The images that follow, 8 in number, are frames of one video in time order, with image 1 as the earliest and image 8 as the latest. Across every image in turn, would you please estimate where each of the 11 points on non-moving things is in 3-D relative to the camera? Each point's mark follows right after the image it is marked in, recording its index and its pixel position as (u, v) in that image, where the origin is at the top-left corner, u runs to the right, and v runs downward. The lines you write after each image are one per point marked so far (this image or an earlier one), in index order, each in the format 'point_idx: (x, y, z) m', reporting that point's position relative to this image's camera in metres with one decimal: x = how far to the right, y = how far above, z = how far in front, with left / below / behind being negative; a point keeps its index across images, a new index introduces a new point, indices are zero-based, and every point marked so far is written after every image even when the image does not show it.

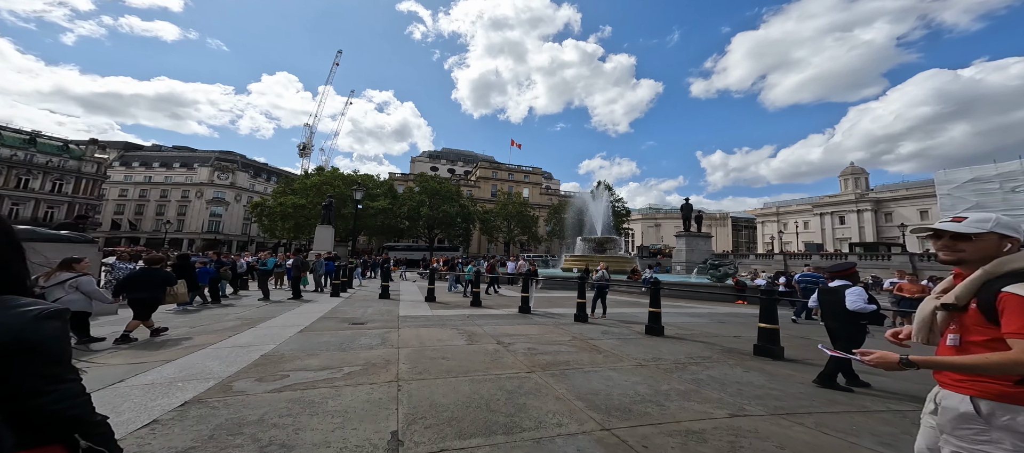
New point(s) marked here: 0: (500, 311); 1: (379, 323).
0: (-0.1, -1.9, +7.7) m
1: (-2.1, -1.7, +5.9) m
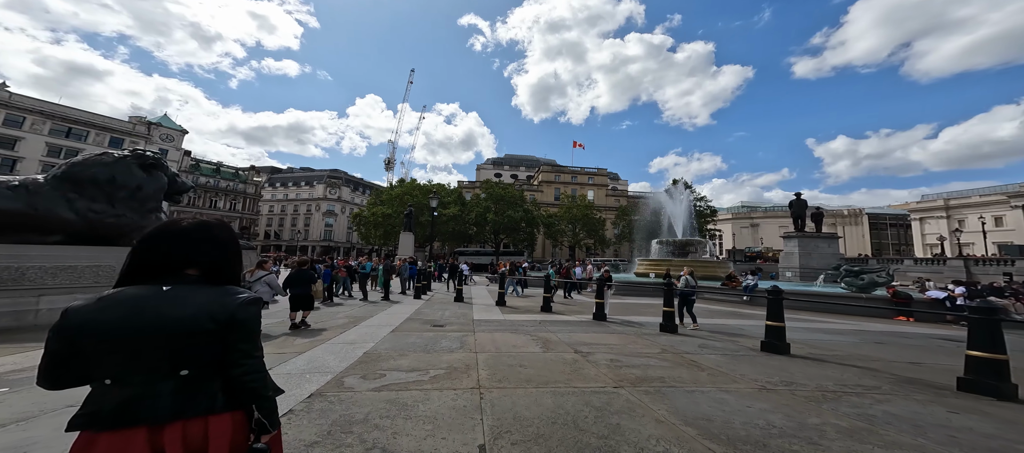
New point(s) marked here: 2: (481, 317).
0: (+1.3, -2.0, +7.5) m
1: (-0.9, -1.8, +6.1) m
2: (-0.5, -1.8, +6.7) m
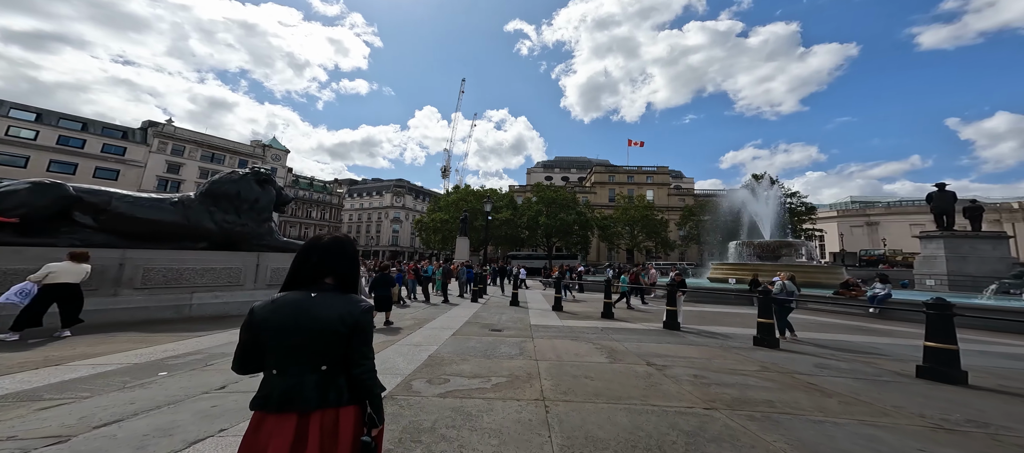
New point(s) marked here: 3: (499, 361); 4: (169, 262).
0: (+2.5, -2.0, +7.1) m
1: (+0.2, -1.8, +6.0) m
2: (+0.6, -1.8, +6.6) m
3: (-0.2, -1.8, +4.5) m
4: (-8.2, -0.9, +9.2) m
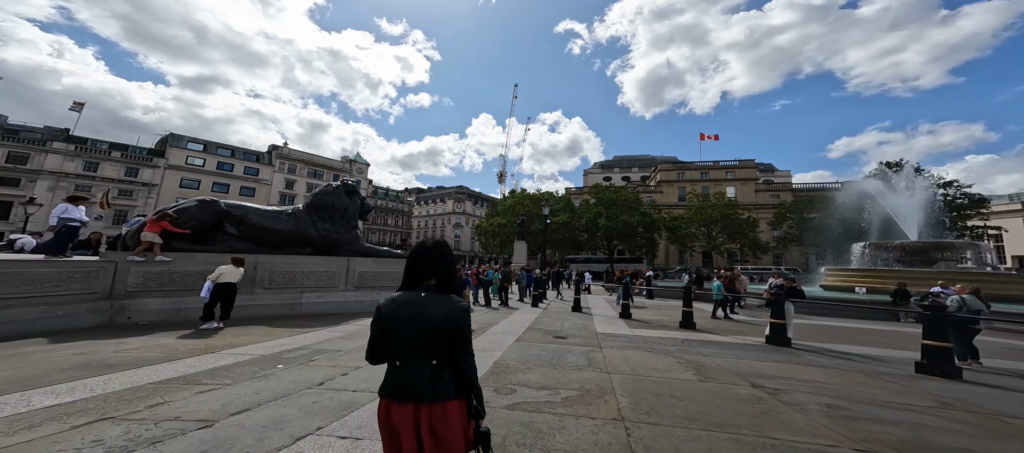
0: (+3.8, -2.0, +6.4) m
1: (+1.2, -1.9, +5.7) m
2: (+1.8, -1.9, +6.2) m
3: (+0.6, -1.8, +4.2) m
4: (-6.5, -1.1, +10.2) m
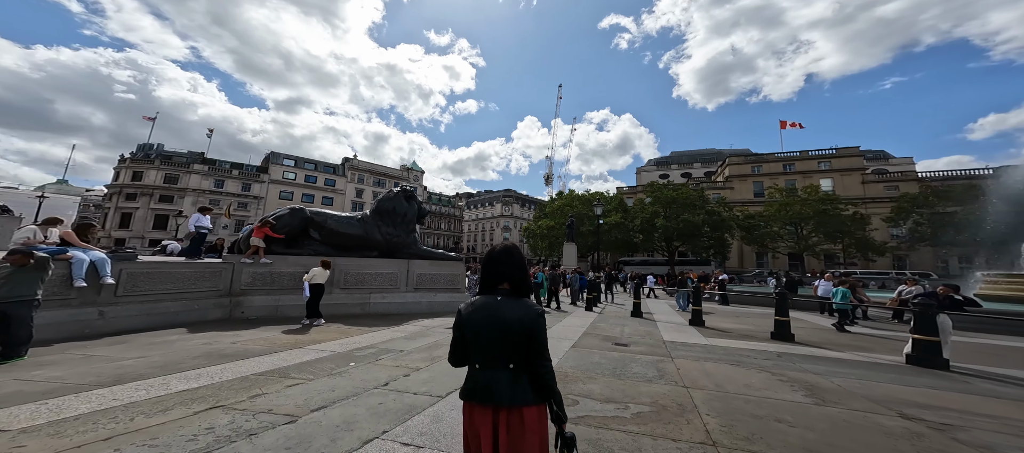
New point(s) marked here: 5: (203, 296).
0: (+4.7, -1.9, +5.5) m
1: (+2.1, -1.8, +5.2) m
2: (+2.7, -1.8, +5.6) m
3: (+1.3, -1.7, +3.8) m
4: (-4.9, -1.3, +10.7) m
5: (-7.4, -1.7, +8.5) m
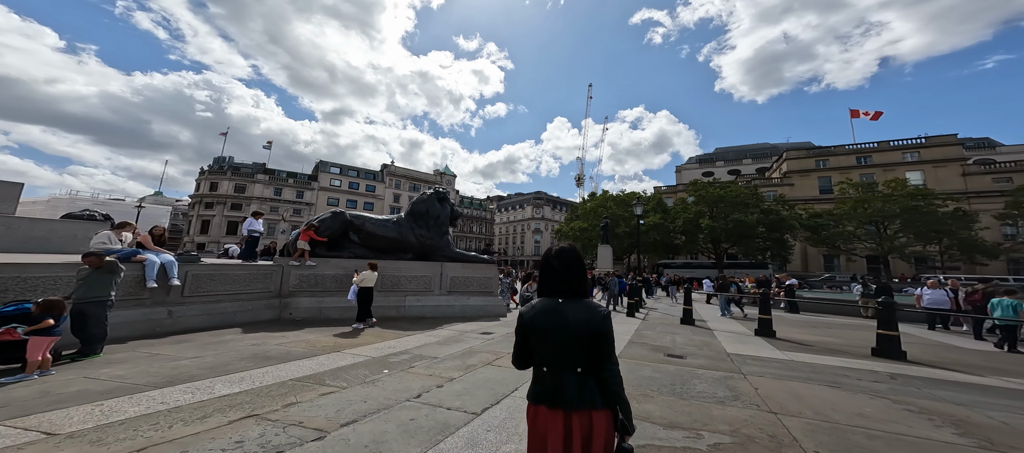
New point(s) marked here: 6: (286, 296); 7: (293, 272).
0: (+5.3, -1.9, +4.7) m
1: (+2.7, -1.8, +4.6) m
2: (+3.3, -1.8, +4.9) m
3: (+1.8, -1.7, +3.3) m
4: (-3.8, -1.3, +10.7) m
5: (-6.5, -1.8, +8.7) m
6: (-6.1, -1.9, +9.3) m
7: (-6.0, -1.3, +9.4) m
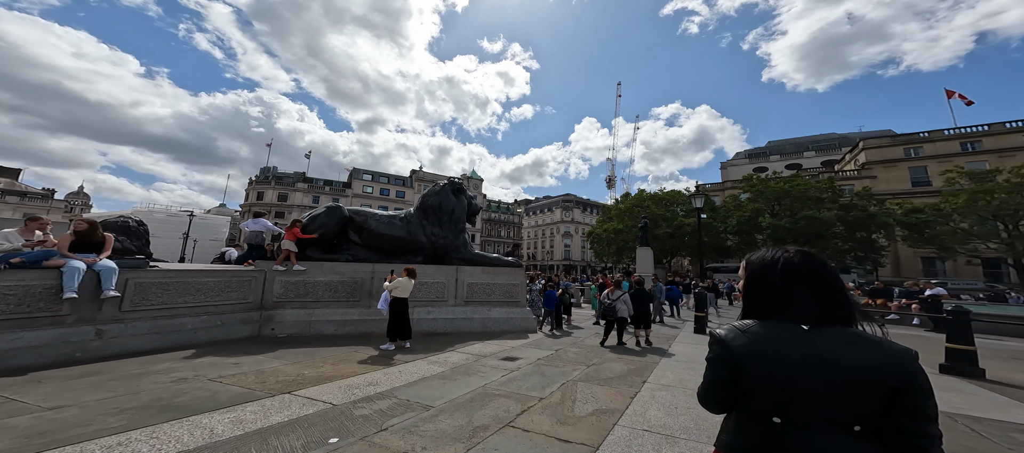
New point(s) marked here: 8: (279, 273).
0: (+5.5, -1.6, +2.1) m
1: (+2.9, -1.5, +2.2) m
2: (+3.6, -1.5, +2.5) m
3: (+1.9, -1.4, +1.0) m
4: (-3.1, -1.2, +8.9) m
5: (-5.8, -1.7, +7.1) m
6: (-5.4, -1.8, +7.7) m
7: (-5.3, -1.2, +7.8) m
8: (-5.4, -1.0, +7.8) m
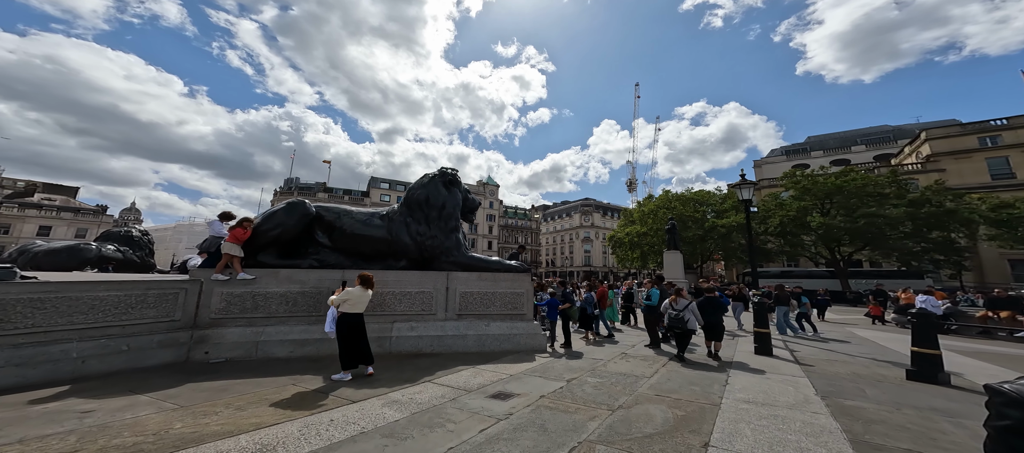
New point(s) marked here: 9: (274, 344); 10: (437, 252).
0: (+5.2, -1.3, -0.1) m
1: (+2.6, -1.2, +0.2) m
2: (+3.3, -1.2, +0.4) m
3: (+1.5, -1.1, -0.9) m
4: (-3.0, -1.2, +7.2) m
5: (-5.9, -1.6, +5.5) m
6: (-5.4, -1.7, +6.1) m
7: (-5.3, -1.1, +6.2) m
8: (-5.3, -0.9, +6.2) m
9: (-4.3, -2.1, +6.1) m
10: (-1.7, -0.6, +8.0) m
